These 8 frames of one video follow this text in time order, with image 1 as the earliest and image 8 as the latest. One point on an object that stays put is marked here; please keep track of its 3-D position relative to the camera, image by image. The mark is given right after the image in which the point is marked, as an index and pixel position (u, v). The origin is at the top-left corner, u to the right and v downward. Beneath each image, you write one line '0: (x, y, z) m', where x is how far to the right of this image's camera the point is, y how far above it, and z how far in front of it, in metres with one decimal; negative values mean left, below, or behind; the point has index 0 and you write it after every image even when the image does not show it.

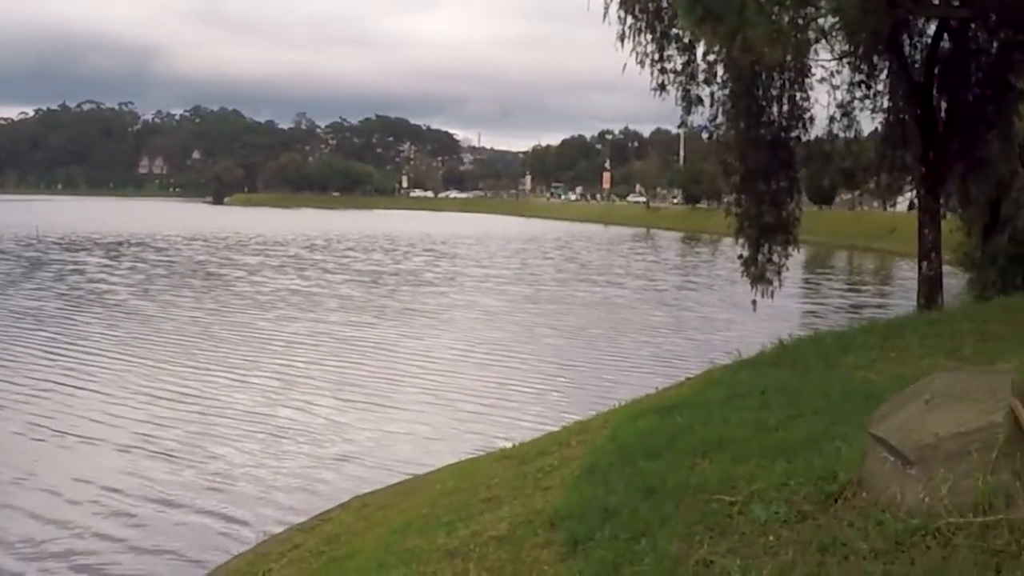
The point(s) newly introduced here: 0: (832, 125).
0: (+4.6, +2.3, +18.5) m
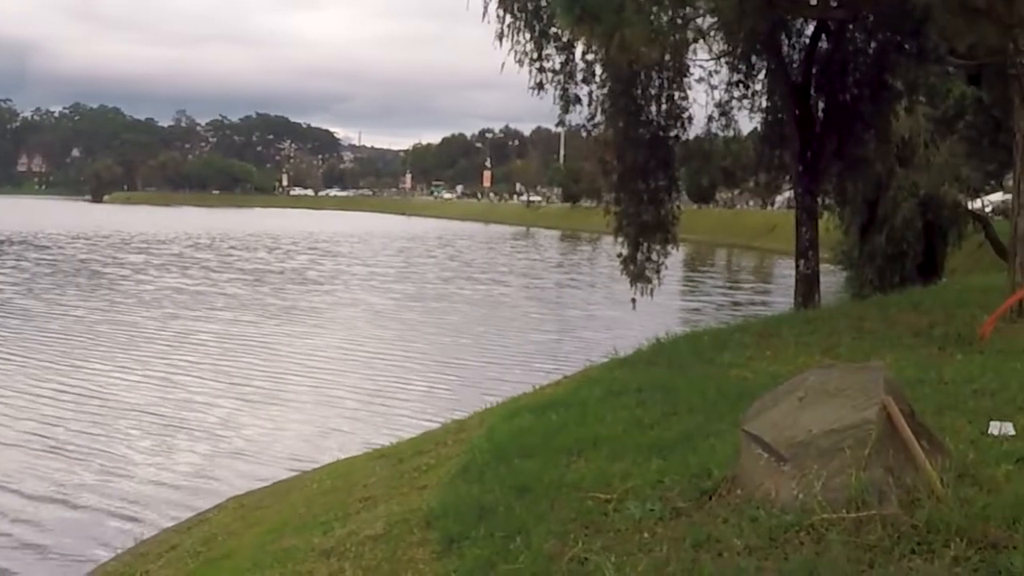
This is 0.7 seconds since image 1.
0: (+2.8, +2.4, +18.6) m
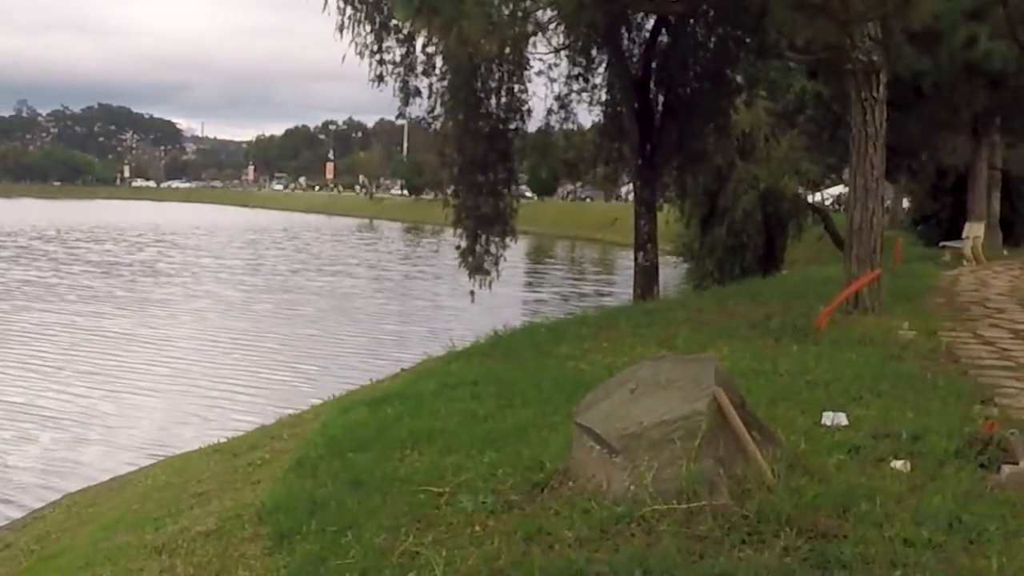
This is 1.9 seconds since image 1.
0: (+0.5, +2.5, +18.5) m
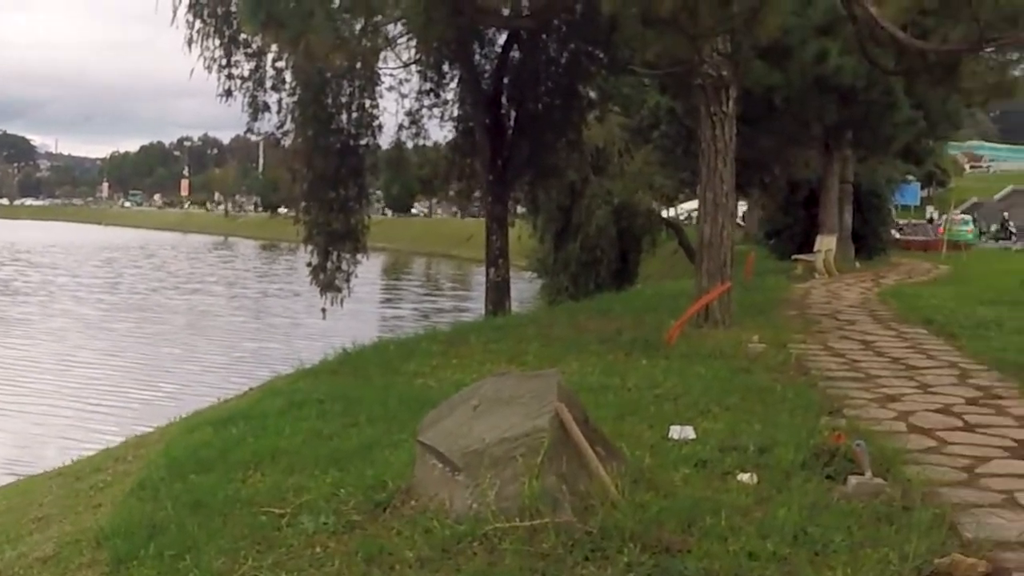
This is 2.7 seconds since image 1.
0: (-1.5, +2.2, +18.2) m
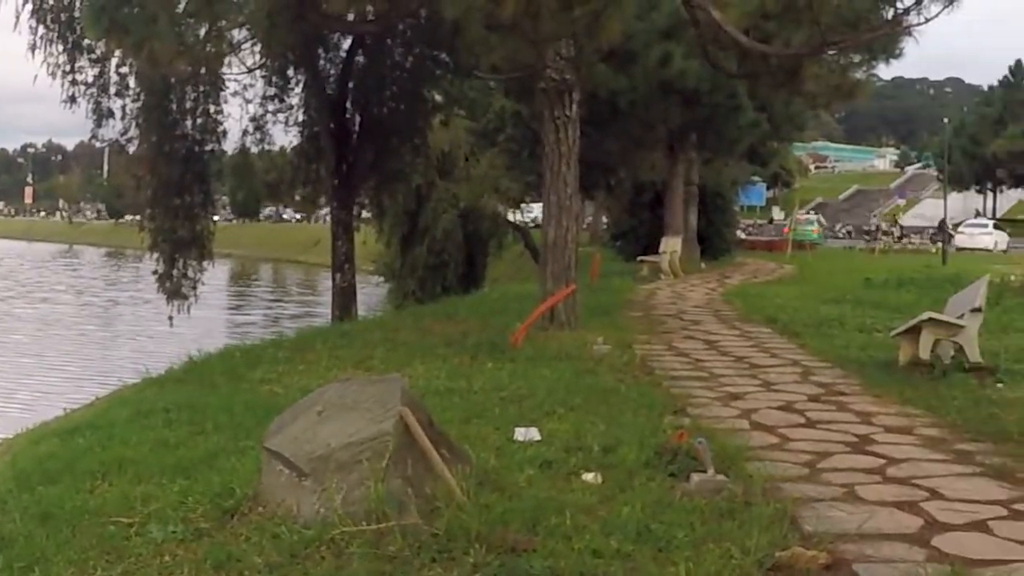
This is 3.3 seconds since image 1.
0: (-3.3, +2.1, +18.0) m
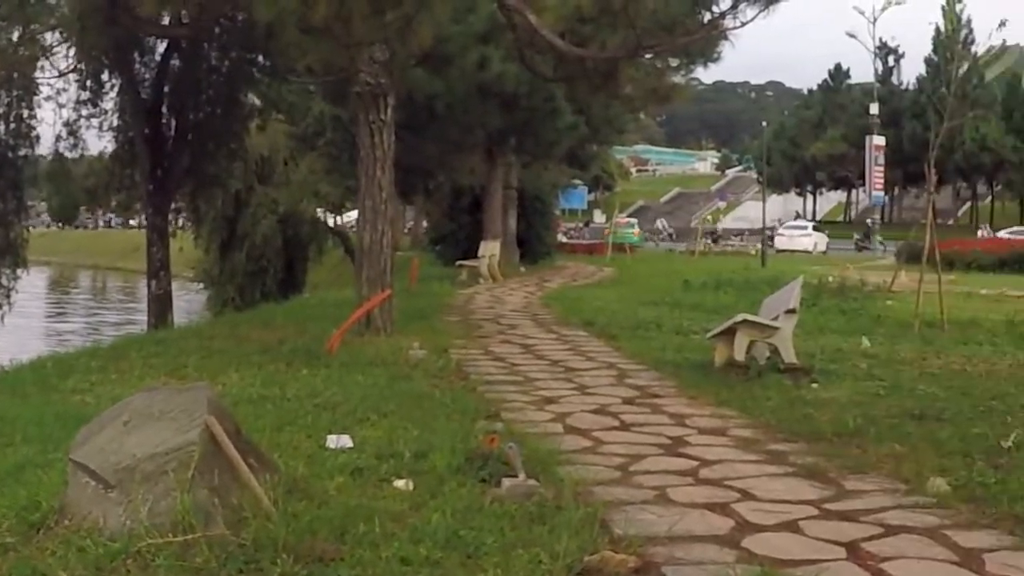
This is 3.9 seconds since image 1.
0: (-4.8, +2.0, +17.8) m
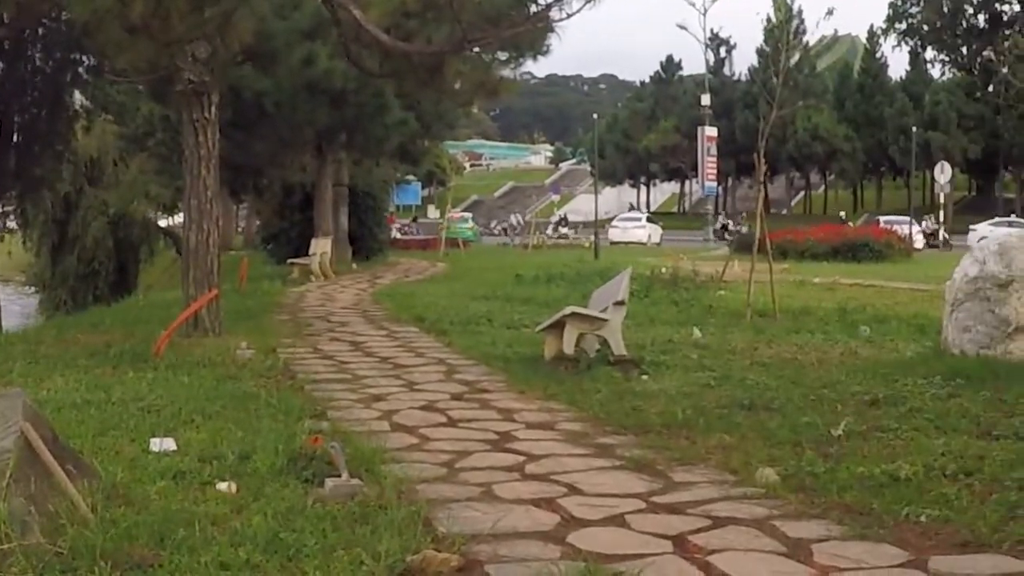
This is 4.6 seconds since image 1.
0: (-6.0, +1.9, +17.5) m
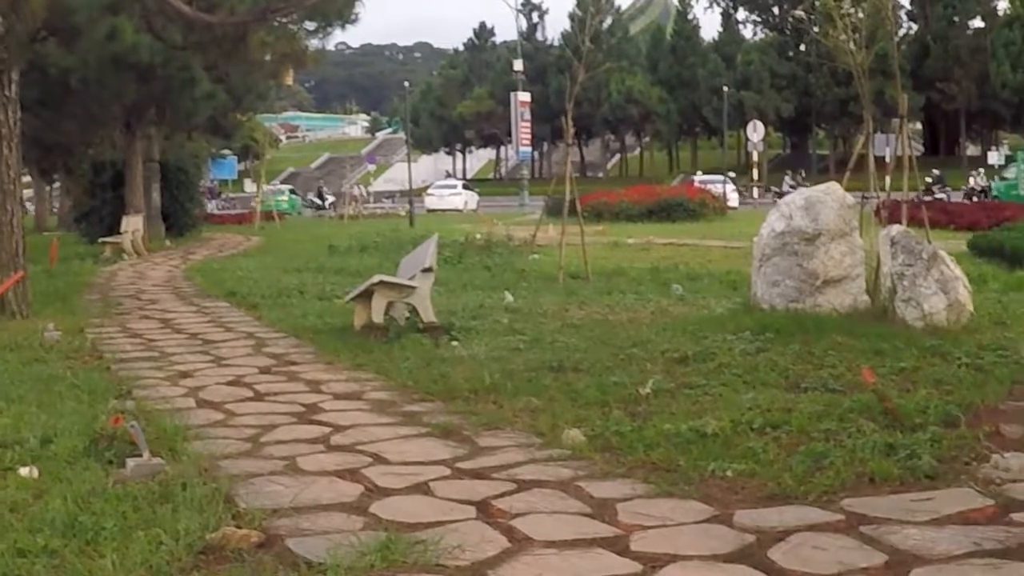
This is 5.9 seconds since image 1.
0: (-7.5, +1.9, +17.2) m
